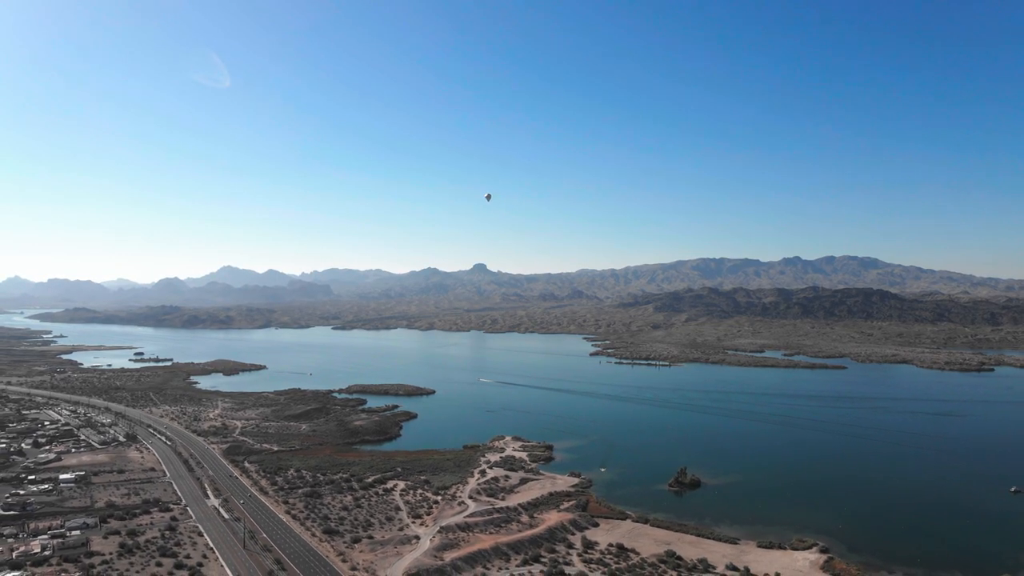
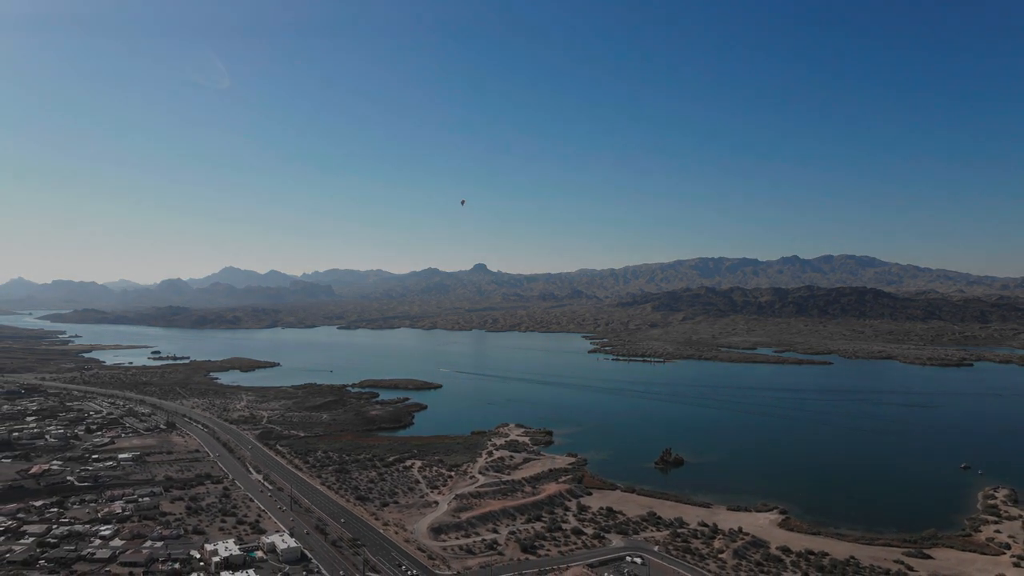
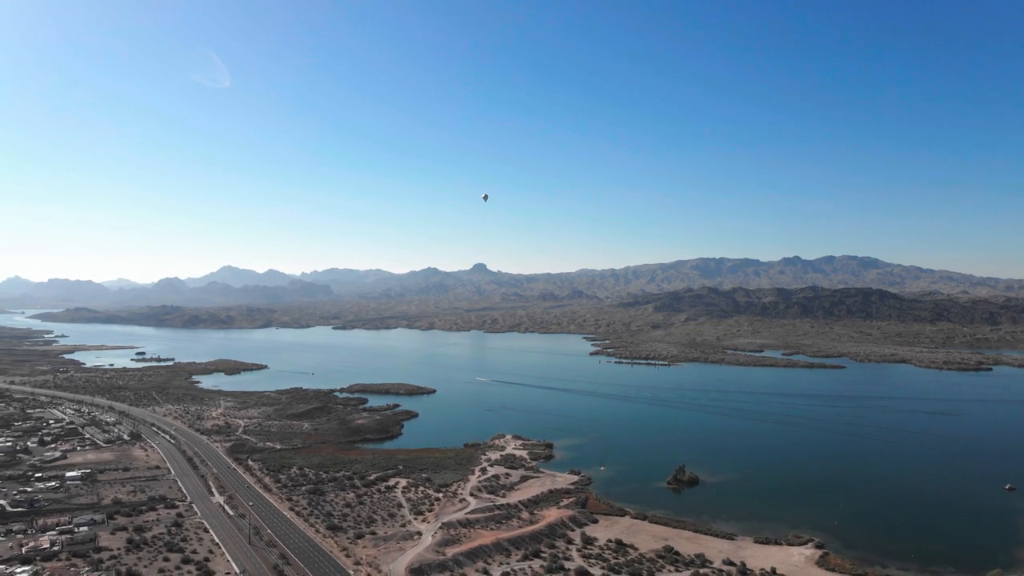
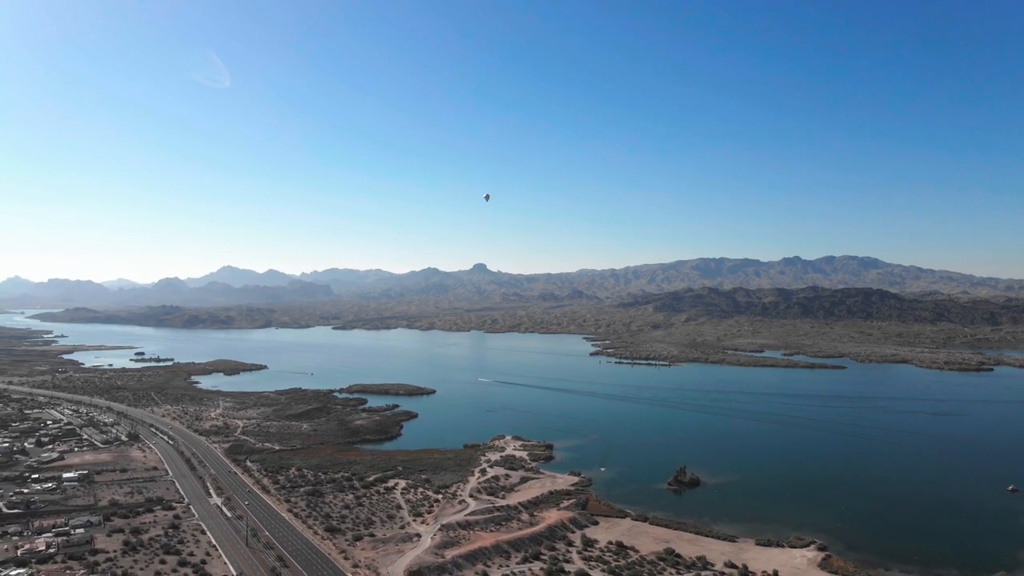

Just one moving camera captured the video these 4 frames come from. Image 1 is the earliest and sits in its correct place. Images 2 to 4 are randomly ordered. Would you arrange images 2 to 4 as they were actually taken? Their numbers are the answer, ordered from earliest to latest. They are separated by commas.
4, 3, 2
